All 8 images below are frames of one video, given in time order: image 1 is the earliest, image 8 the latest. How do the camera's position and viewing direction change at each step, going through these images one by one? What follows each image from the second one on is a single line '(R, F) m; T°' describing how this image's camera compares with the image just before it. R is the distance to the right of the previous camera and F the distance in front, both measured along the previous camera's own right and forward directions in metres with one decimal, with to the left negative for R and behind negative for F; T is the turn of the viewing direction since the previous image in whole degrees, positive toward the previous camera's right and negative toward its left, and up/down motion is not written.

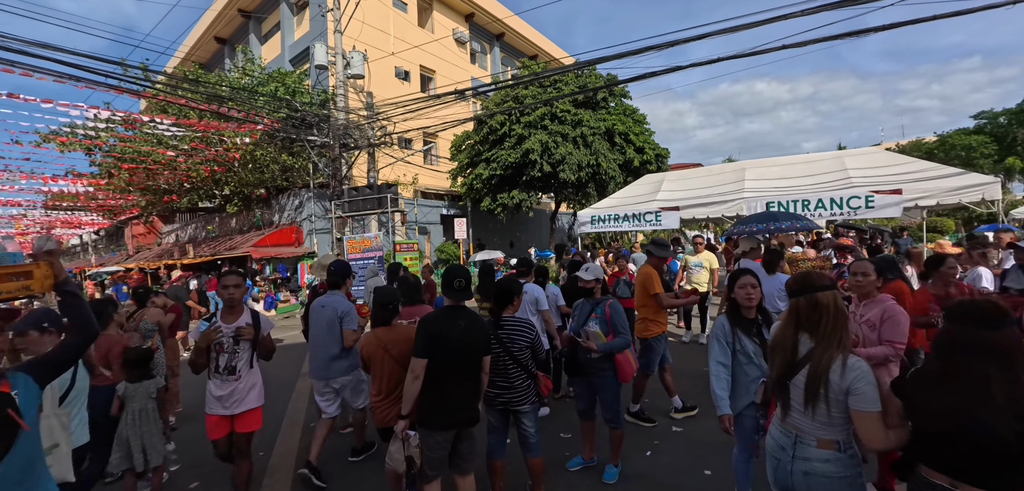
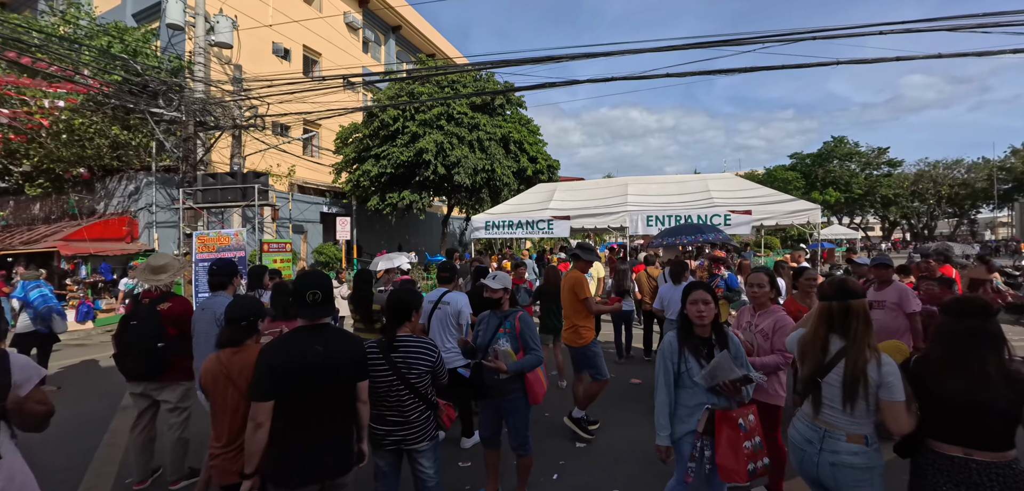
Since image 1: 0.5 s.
(-0.1, +0.5) m; +14°
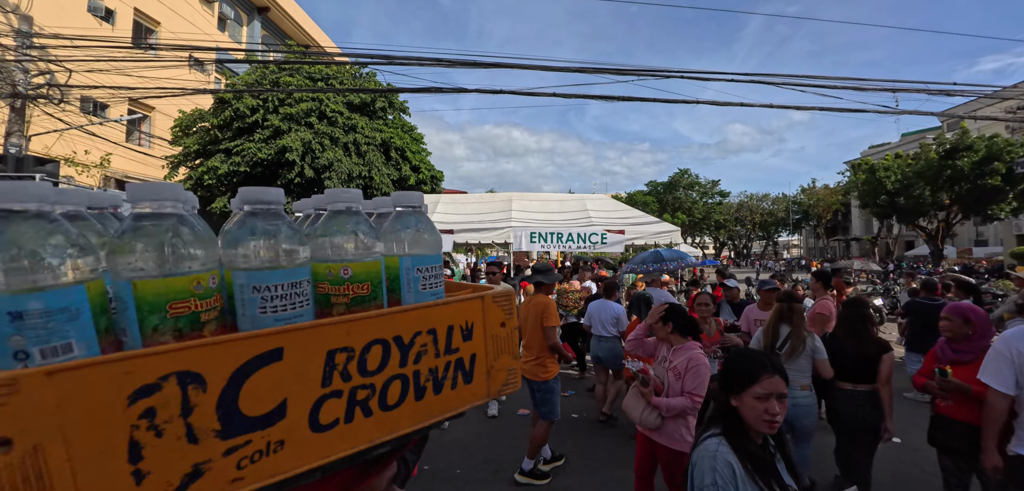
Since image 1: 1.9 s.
(0.0, +0.7) m; +15°
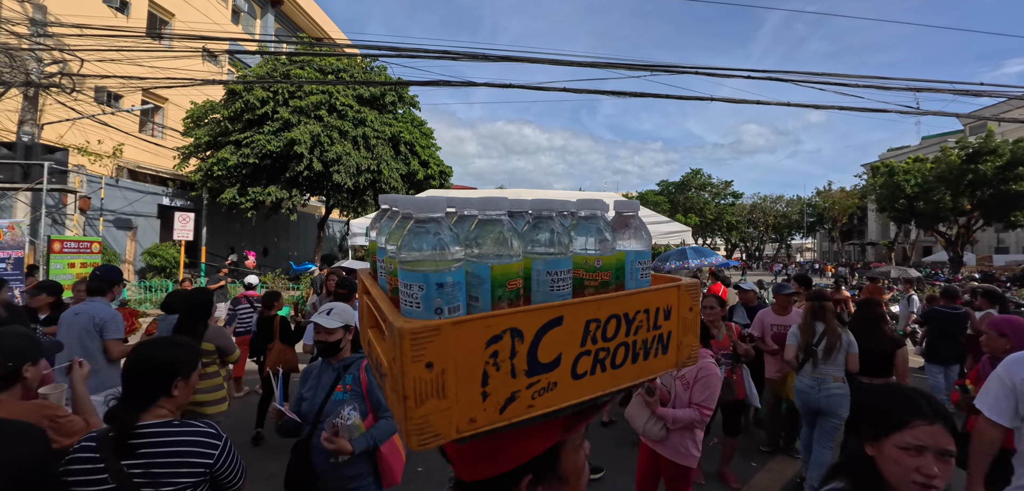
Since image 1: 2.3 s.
(+0.1, +0.2) m; -1°
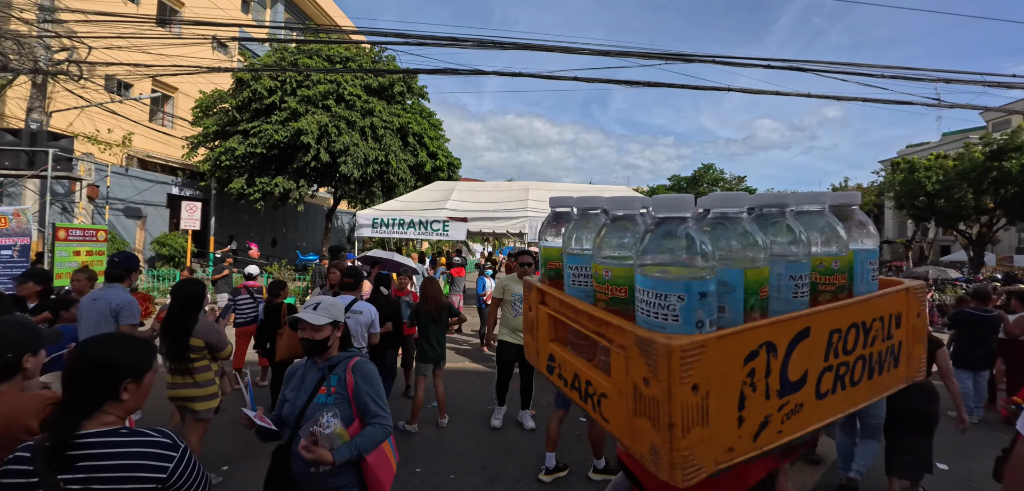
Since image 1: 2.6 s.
(0.0, +0.2) m; -1°
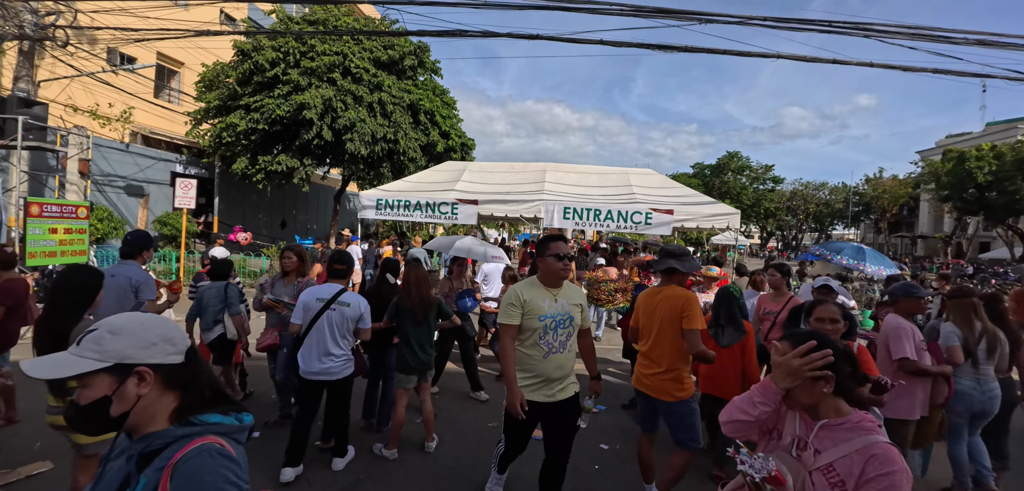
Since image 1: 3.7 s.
(+0.1, +1.0) m; -2°
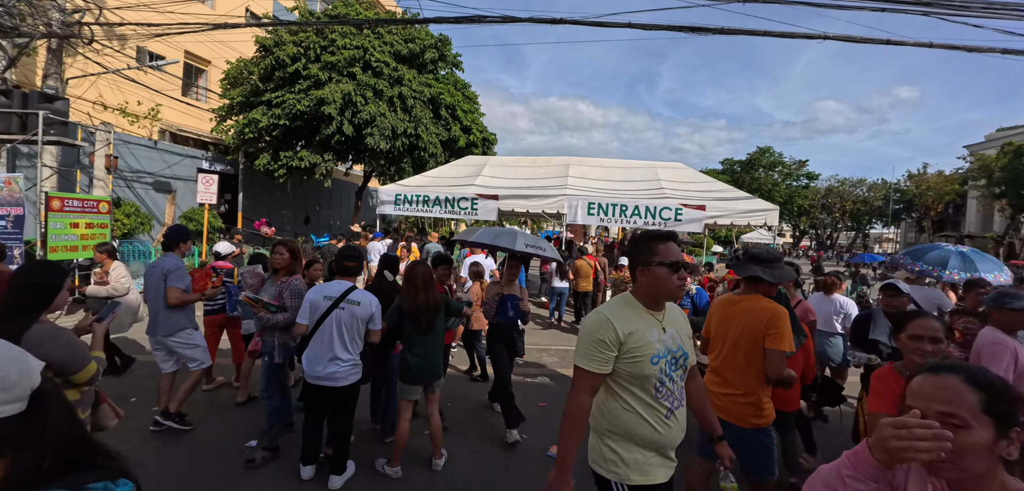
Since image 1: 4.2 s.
(0.0, +0.4) m; -3°
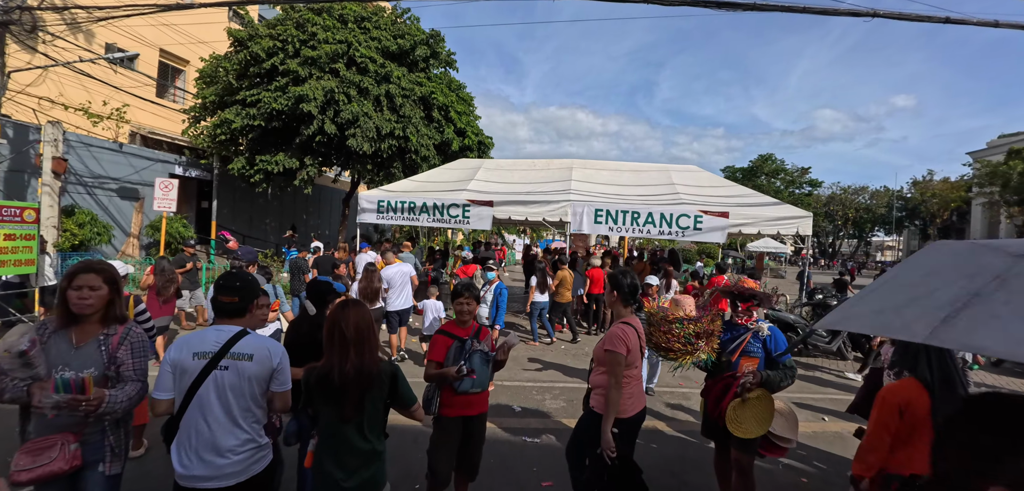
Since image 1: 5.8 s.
(+0.1, +1.3) m; 0°
